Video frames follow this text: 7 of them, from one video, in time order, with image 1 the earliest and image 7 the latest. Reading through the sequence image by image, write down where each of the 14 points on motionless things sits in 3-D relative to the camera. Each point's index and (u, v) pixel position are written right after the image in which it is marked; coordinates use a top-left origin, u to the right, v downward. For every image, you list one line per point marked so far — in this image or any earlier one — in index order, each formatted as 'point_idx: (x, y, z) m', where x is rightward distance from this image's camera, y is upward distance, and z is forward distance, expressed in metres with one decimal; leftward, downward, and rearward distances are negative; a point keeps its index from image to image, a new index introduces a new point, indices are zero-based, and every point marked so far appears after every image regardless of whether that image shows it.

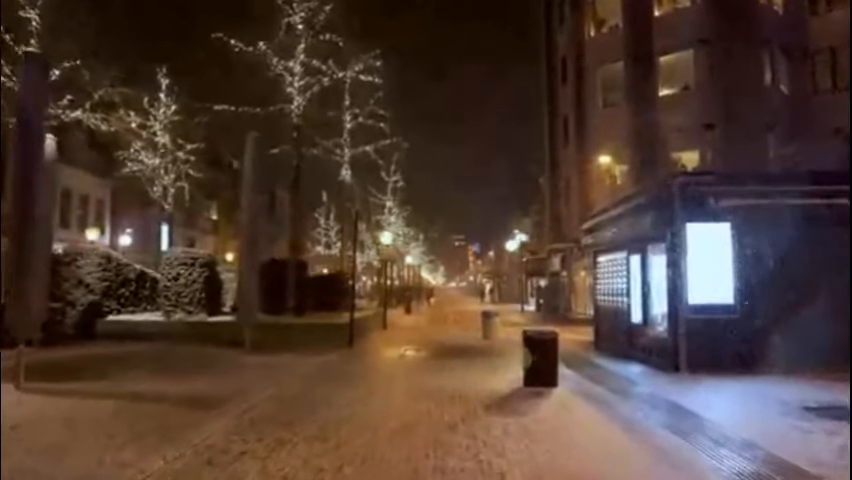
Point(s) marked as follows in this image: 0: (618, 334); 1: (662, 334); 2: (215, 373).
0: (+4.1, -2.0, +18.8) m
1: (+4.2, -1.6, +15.4) m
2: (-3.8, -2.4, +15.9) m
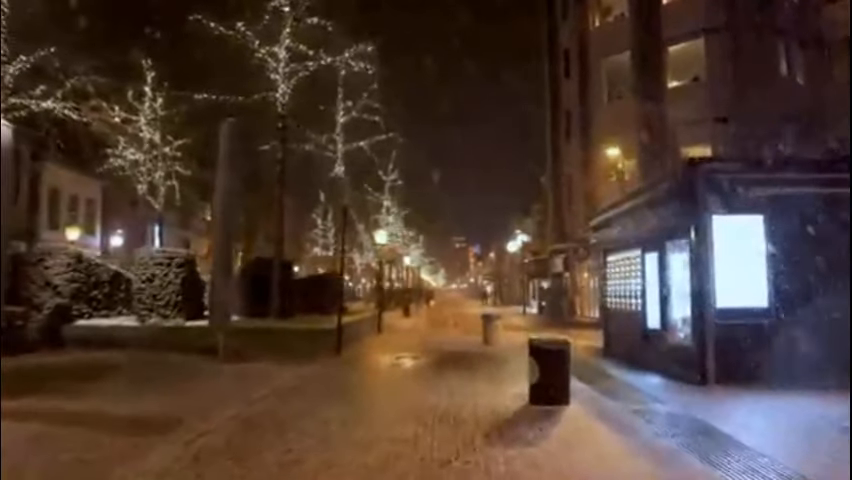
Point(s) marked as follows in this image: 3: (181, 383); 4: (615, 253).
0: (+4.0, -2.0, +17.2) m
1: (+4.0, -1.6, +13.8) m
2: (-3.9, -2.3, +14.3) m
3: (-3.9, -2.2, +14.3) m
4: (+4.1, -0.3, +19.2) m
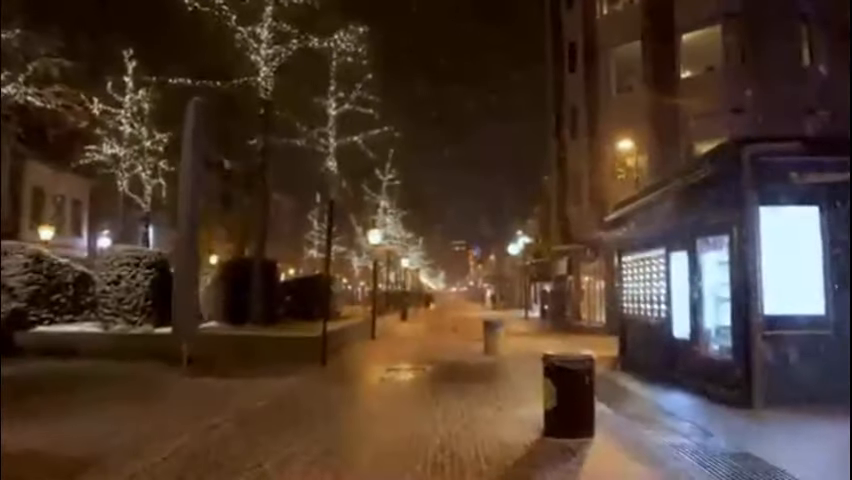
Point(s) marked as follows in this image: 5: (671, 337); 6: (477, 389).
0: (+3.9, -1.9, +15.2) m
1: (+3.9, -1.5, +11.8) m
2: (-4.0, -2.3, +12.3) m
3: (-4.0, -2.2, +12.4) m
4: (+4.0, -0.2, +17.2) m
5: (+3.9, -1.5, +13.9) m
6: (+0.8, -2.2, +13.1) m
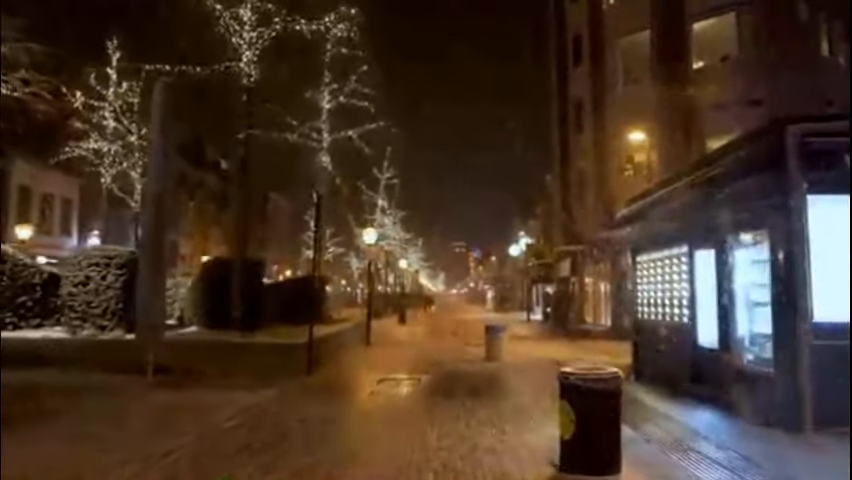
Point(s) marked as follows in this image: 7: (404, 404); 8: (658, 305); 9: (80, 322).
0: (+3.8, -1.9, +13.7) m
1: (+3.9, -1.5, +10.3) m
2: (-4.0, -2.2, +10.8) m
3: (-4.1, -2.1, +10.9) m
4: (+3.9, -0.2, +15.7) m
5: (+3.8, -1.5, +12.5) m
6: (+0.7, -2.2, +11.6) m
7: (-0.3, -2.3, +12.4) m
8: (+3.9, -1.1, +14.7) m
9: (-6.5, -1.5, +16.8) m
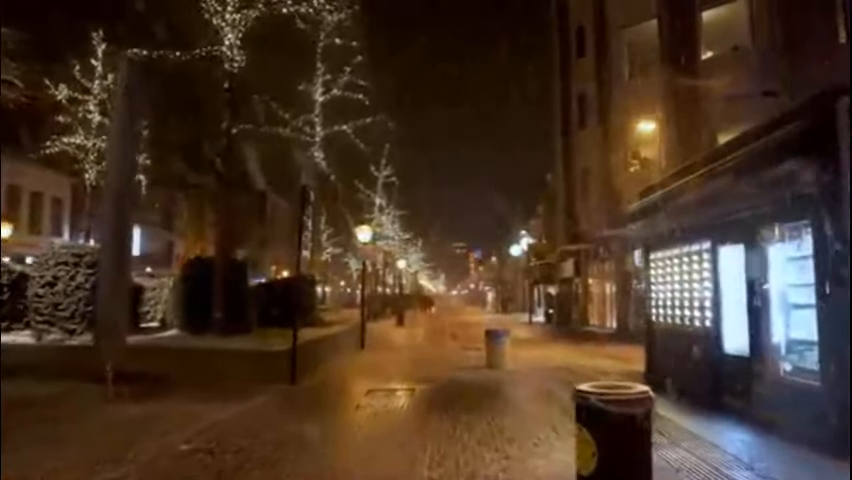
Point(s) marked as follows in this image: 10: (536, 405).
0: (+3.7, -1.8, +12.4) m
1: (+3.8, -1.4, +9.0) m
2: (-4.1, -2.1, +9.5) m
3: (-4.2, -2.1, +9.6) m
4: (+3.8, -0.1, +14.4) m
5: (+3.7, -1.4, +11.2) m
6: (+0.6, -2.1, +10.3) m
7: (-0.4, -2.2, +11.1) m
8: (+3.8, -1.0, +13.4) m
9: (-6.6, -1.5, +15.5) m
10: (+1.5, -2.2, +11.7) m
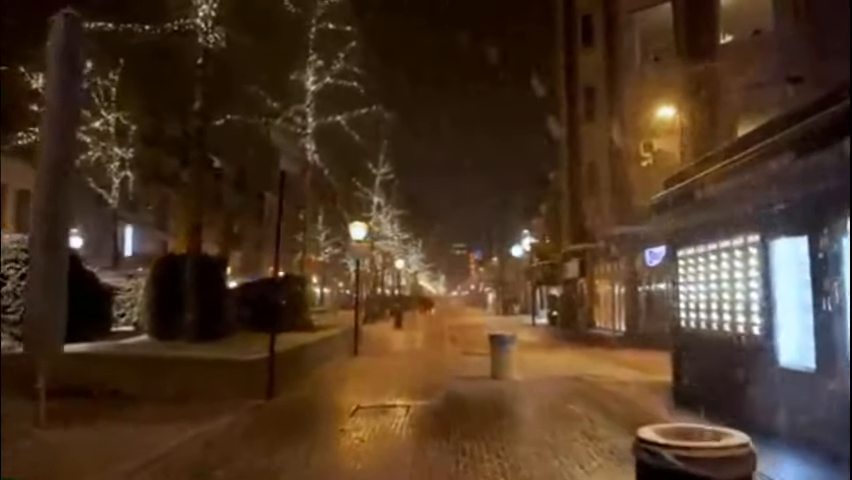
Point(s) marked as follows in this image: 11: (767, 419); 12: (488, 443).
0: (+3.7, -1.7, +10.6) m
1: (+3.7, -1.3, +7.2) m
2: (-4.2, -2.0, +7.7) m
3: (-4.2, -2.0, +7.8) m
4: (+3.8, -0.1, +12.7) m
5: (+3.7, -1.3, +9.4) m
6: (+0.6, -2.0, +8.5) m
7: (-0.4, -2.1, +9.3) m
8: (+3.7, -0.9, +11.6) m
9: (-6.7, -1.4, +13.7) m
10: (+1.4, -2.1, +9.9) m
11: (+3.6, -2.0, +9.8) m
12: (+0.6, -2.1, +9.3) m
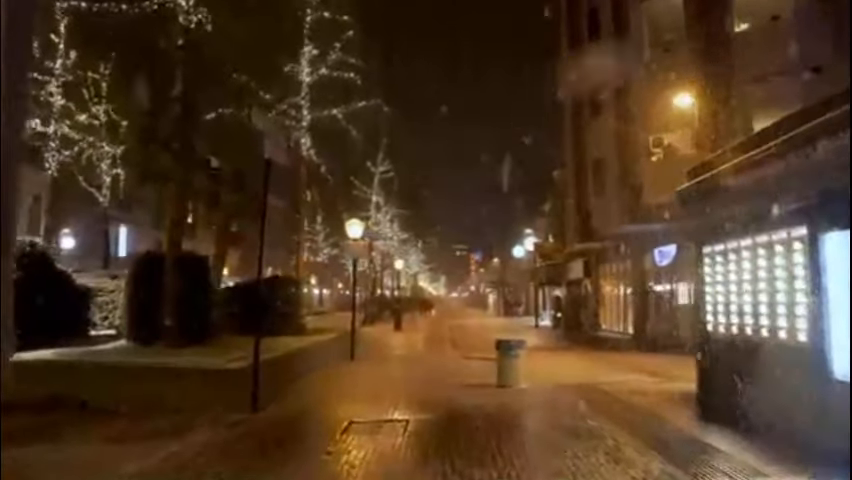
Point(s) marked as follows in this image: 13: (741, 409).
0: (+3.7, -1.7, +9.4) m
1: (+3.8, -1.2, +6.0) m
2: (-4.2, -2.0, +6.5) m
3: (-4.2, -1.9, +6.6) m
4: (+3.8, 0.0, +11.5) m
5: (+3.7, -1.2, +8.2) m
6: (+0.6, -2.0, +7.3) m
7: (-0.4, -2.1, +8.1) m
8: (+3.7, -0.9, +10.4) m
9: (-6.6, -1.3, +12.5) m
10: (+1.4, -2.0, +8.7) m
11: (+3.6, -1.9, +8.6) m
12: (+0.6, -2.0, +8.1) m
13: (+3.7, -2.0, +10.7) m
